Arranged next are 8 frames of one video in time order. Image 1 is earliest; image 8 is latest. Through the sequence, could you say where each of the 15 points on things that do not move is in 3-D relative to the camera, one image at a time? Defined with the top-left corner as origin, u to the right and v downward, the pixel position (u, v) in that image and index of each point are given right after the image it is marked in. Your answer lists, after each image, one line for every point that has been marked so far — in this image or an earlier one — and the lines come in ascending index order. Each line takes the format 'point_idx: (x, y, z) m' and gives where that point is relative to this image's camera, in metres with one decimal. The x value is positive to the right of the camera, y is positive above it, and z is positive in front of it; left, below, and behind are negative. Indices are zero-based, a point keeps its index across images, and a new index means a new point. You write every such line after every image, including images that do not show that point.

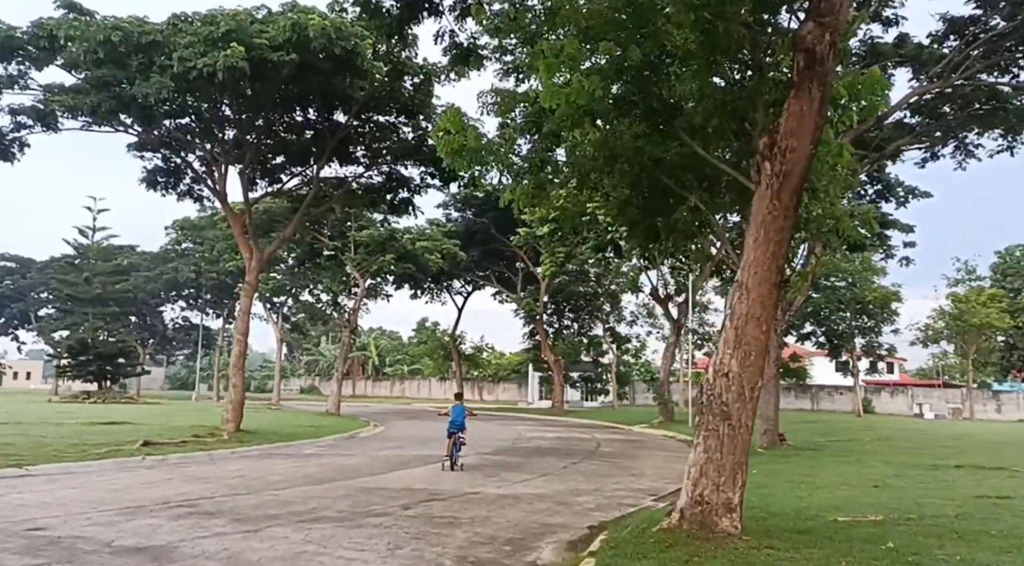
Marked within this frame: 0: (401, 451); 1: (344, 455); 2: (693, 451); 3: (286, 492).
0: (-2.6, -3.9, +19.2) m
1: (-3.7, -3.8, +18.4) m
2: (+1.6, -1.5, +7.3) m
3: (-3.1, -2.9, +11.5) m
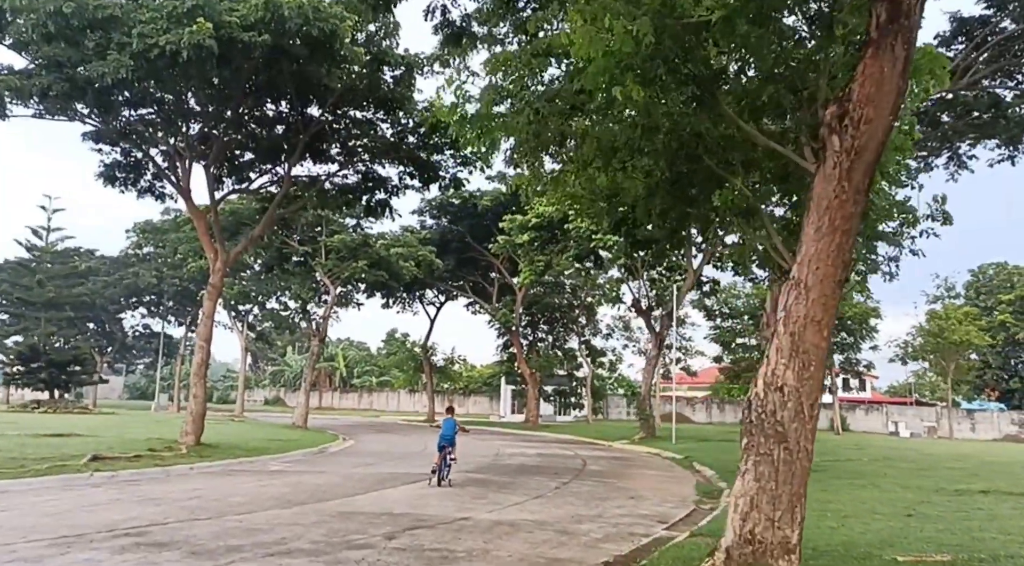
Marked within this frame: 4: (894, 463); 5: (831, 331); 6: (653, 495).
0: (-3.0, -4.0, +17.9) m
1: (-4.1, -3.9, +17.0) m
2: (+1.7, -1.5, +6.2) m
3: (-3.2, -2.9, +10.1) m
4: (+9.1, -4.3, +19.7) m
5: (+2.4, -0.4, +6.1) m
6: (+2.5, -3.7, +14.1) m
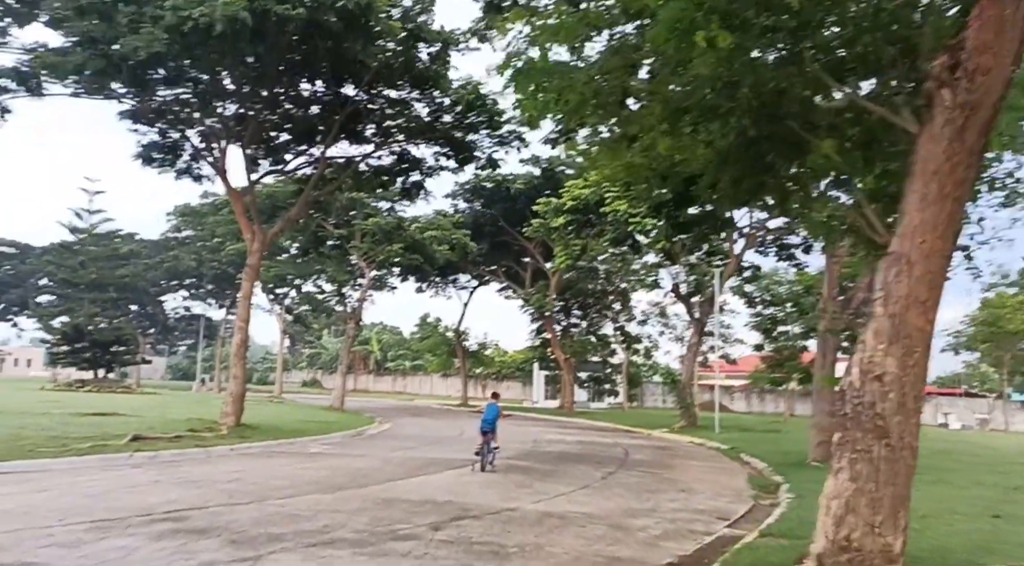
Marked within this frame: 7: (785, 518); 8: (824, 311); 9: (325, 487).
0: (-2.1, -3.6, +17.5) m
1: (-3.2, -3.5, +16.7) m
2: (+2.2, -1.3, +5.6) m
3: (-2.6, -2.6, +9.8) m
4: (+10.1, -4.0, +18.9) m
5: (+2.8, -0.2, +5.5) m
6: (+3.2, -3.4, +13.5) m
7: (+3.1, -2.7, +9.5) m
8: (+6.8, -0.6, +17.8) m
9: (-2.6, -2.8, +11.4) m
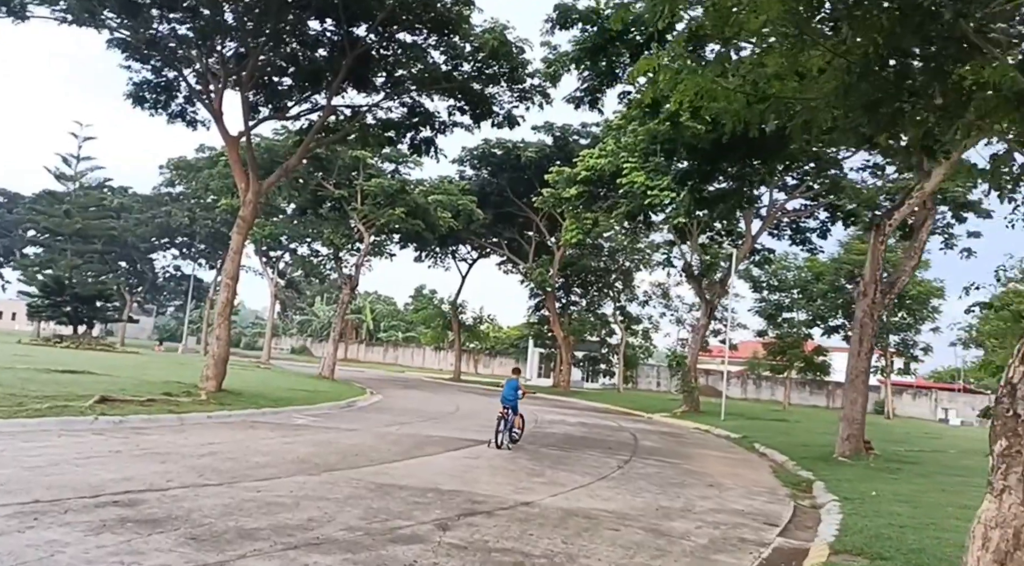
0: (-2.0, -2.9, +16.1) m
1: (-3.1, -2.7, +15.2) m
2: (+2.4, -1.1, +4.1) m
3: (-2.4, -2.1, +8.3) m
4: (+10.1, -3.7, +17.5) m
5: (+3.1, 0.0, +4.0) m
6: (+3.3, -3.0, +12.1) m
7: (+3.3, -2.4, +8.1) m
8: (+7.0, -0.3, +16.4) m
9: (-2.4, -2.2, +9.9) m
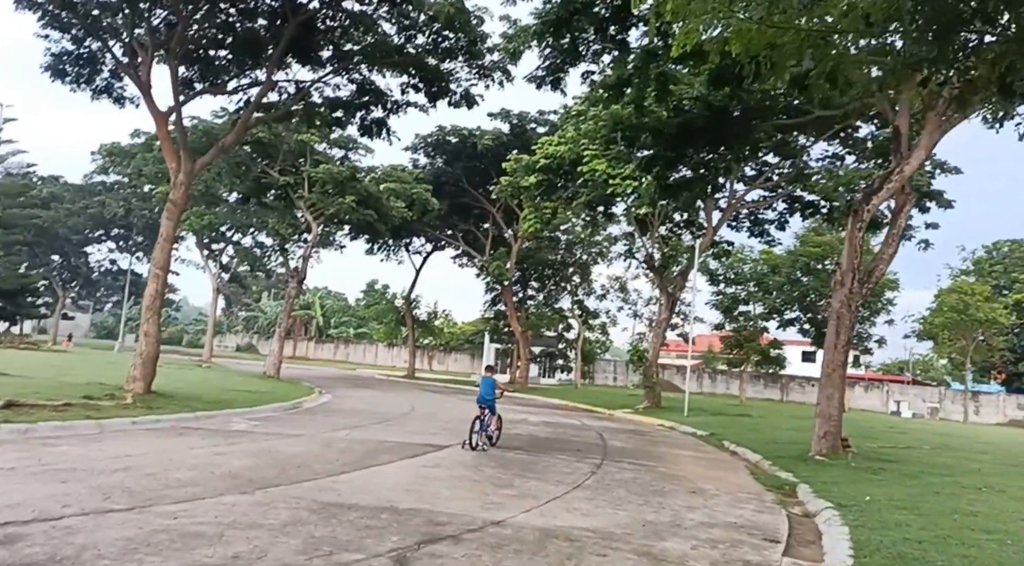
0: (-2.7, -2.7, +14.8) m
1: (-3.8, -2.6, +13.9) m
2: (+2.4, -1.0, +3.1) m
3: (-2.7, -1.9, +7.0) m
4: (+9.3, -3.5, +16.9) m
5: (+3.1, +0.1, +3.0) m
6: (+2.8, -2.8, +11.1) m
7: (+3.0, -2.3, +7.1) m
8: (+6.2, -0.1, +15.6) m
9: (-2.8, -2.1, +8.6) m
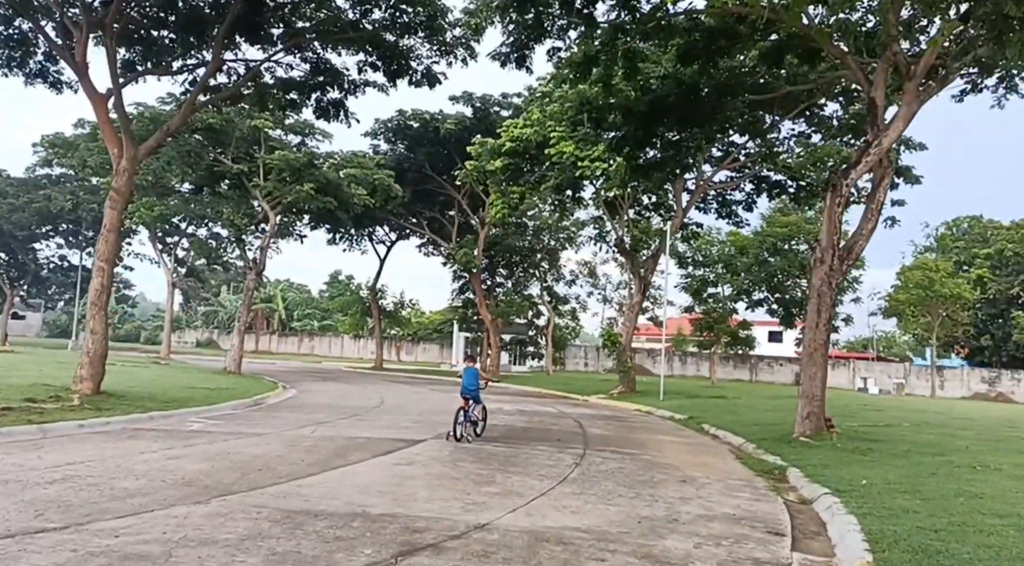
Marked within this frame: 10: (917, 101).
0: (-3.1, -2.5, +14.0) m
1: (-4.2, -2.4, +13.0) m
2: (+2.4, -0.8, +2.5) m
3: (-2.8, -1.8, +6.2) m
4: (+8.8, -3.0, +16.7) m
5: (+3.1, +0.3, +2.4) m
6: (+2.5, -2.5, +10.6) m
7: (+2.9, -2.0, +6.5) m
8: (+5.7, +0.4, +15.1) m
9: (-3.0, -2.0, +7.8) m
10: (+7.4, +3.3, +14.9) m
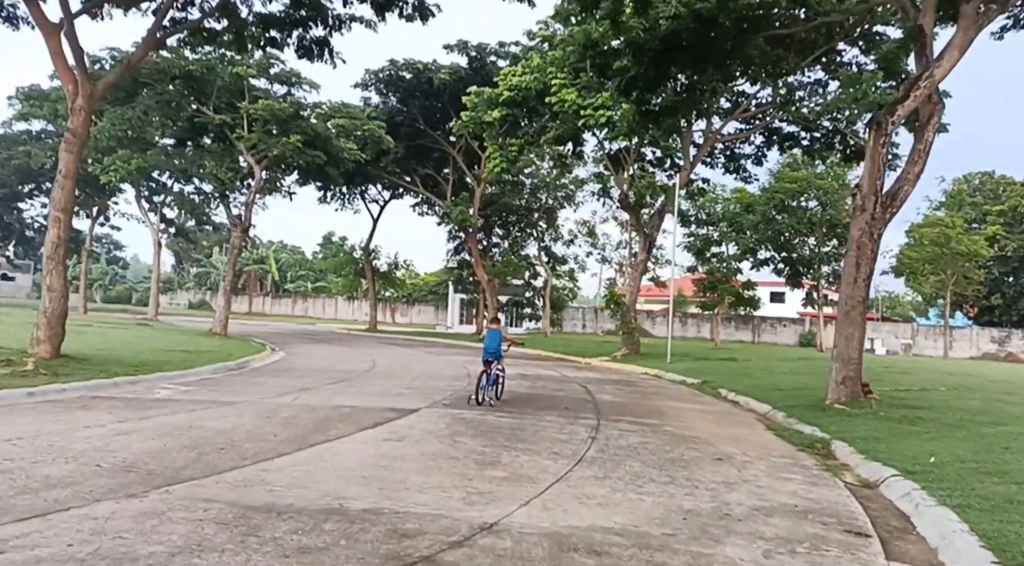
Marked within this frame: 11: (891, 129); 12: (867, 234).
0: (-3.0, -1.7, +12.5) m
1: (-4.1, -1.7, +11.6) m
2: (+2.5, -0.6, +1.0) m
3: (-2.7, -1.4, +4.7) m
4: (+8.9, -2.1, +15.3) m
5: (+3.2, +0.5, +0.9) m
6: (+2.6, -1.9, +9.2) m
7: (+3.0, -1.6, +5.1) m
8: (+5.8, +1.2, +13.6) m
9: (-2.9, -1.5, +6.3) m
10: (+7.4, +4.1, +13.2) m
11: (+6.2, +2.5, +13.5) m
12: (+5.8, +0.8, +13.5) m
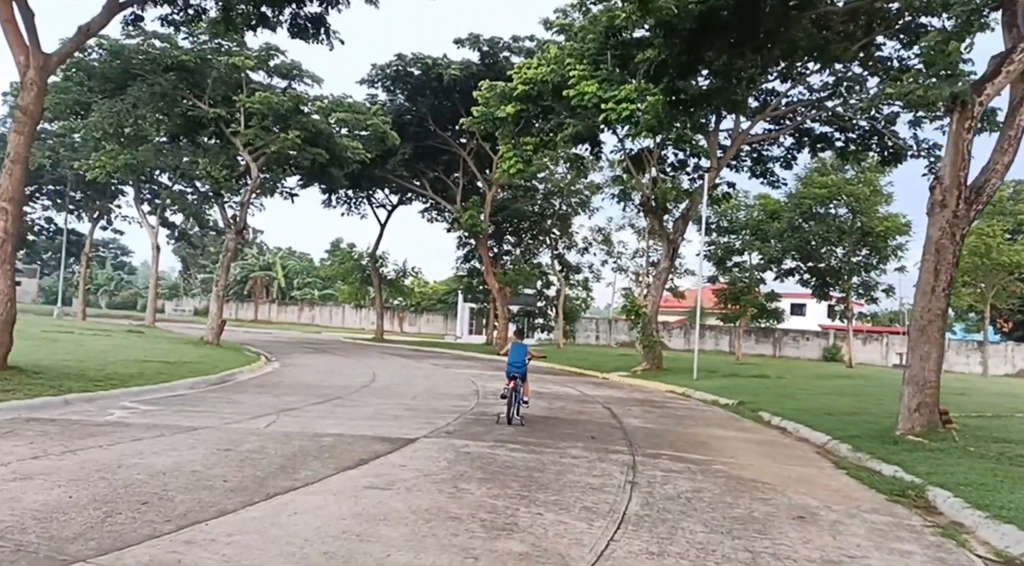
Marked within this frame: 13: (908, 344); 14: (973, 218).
0: (-2.8, -1.8, +10.6) m
1: (-3.9, -1.7, +9.6) m
2: (+2.6, -0.5, -1.0) m
3: (-2.6, -1.4, +2.8) m
4: (+9.1, -2.3, +13.2) m
5: (+3.3, +0.6, -1.1) m
6: (+2.8, -2.0, +7.1) m
7: (+3.2, -1.6, +3.1) m
8: (+6.0, +1.1, +11.5) m
9: (-2.7, -1.5, +4.4) m
10: (+7.7, +4.0, +11.2) m
11: (+6.5, +2.4, +11.4) m
12: (+6.1, +0.7, +11.5) m
13: (+5.7, -0.9, +11.7) m
14: (+6.5, +0.9, +11.6) m
